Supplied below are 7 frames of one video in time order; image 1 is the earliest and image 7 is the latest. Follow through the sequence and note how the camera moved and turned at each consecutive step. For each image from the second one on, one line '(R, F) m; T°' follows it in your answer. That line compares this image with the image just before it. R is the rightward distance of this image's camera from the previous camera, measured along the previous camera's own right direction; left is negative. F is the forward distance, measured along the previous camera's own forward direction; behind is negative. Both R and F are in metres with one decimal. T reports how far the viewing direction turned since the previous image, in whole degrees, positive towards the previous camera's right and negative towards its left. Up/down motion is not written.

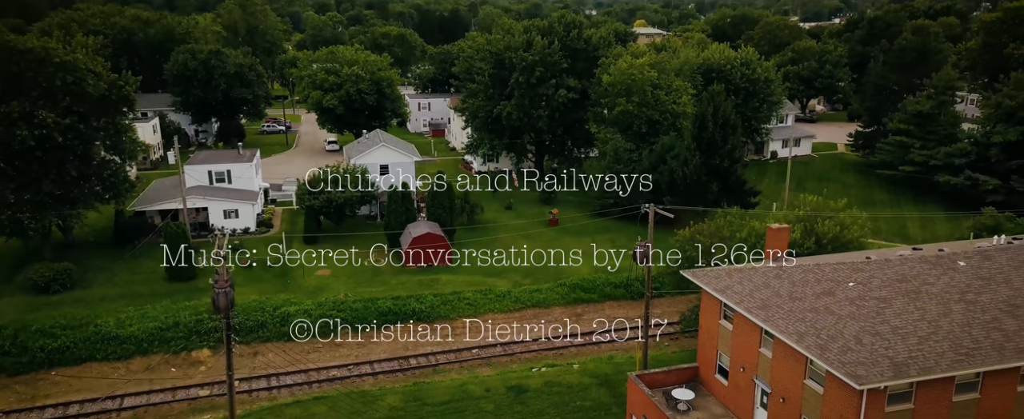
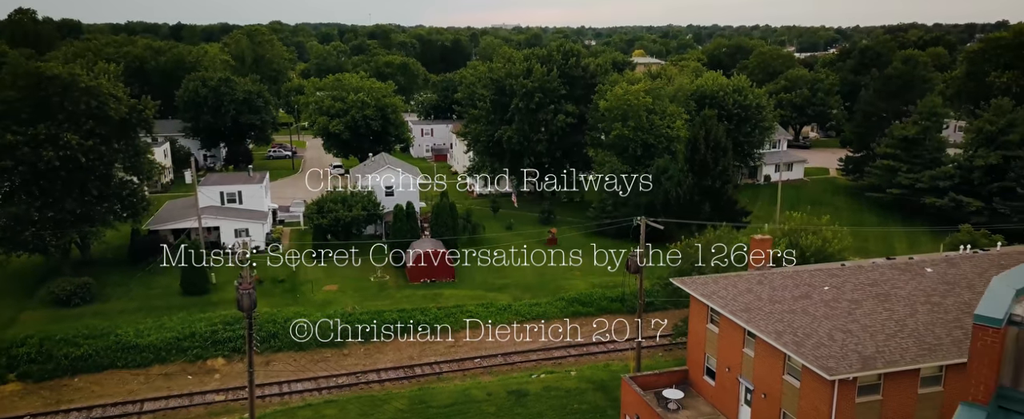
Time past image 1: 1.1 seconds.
(0.0, -1.4) m; 0°
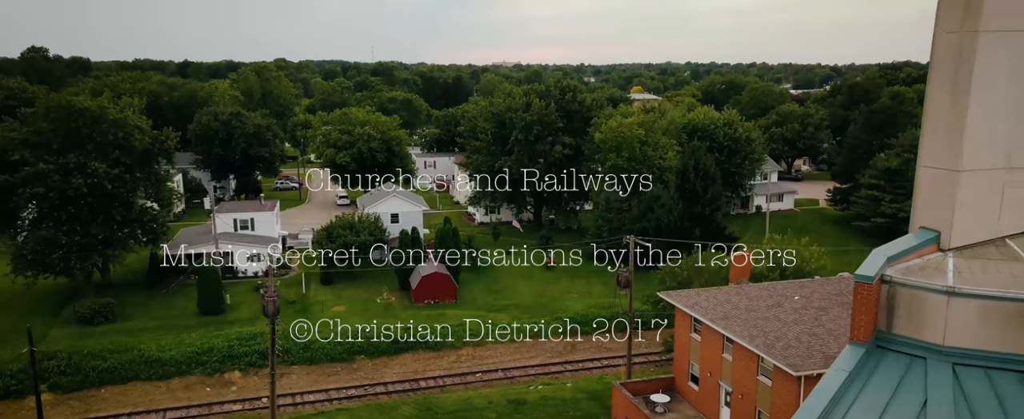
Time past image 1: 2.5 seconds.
(0.0, -1.8) m; 0°
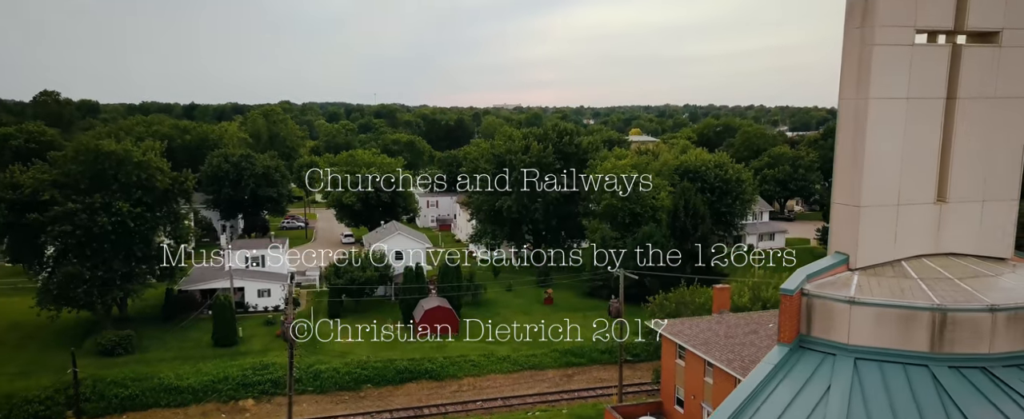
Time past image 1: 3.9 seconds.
(+0.1, -1.9) m; 0°
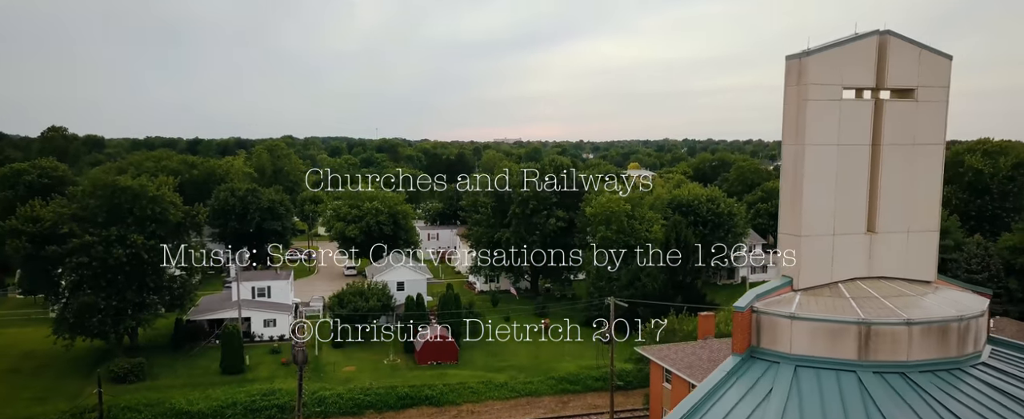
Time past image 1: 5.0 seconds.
(+0.1, -1.5) m; 0°
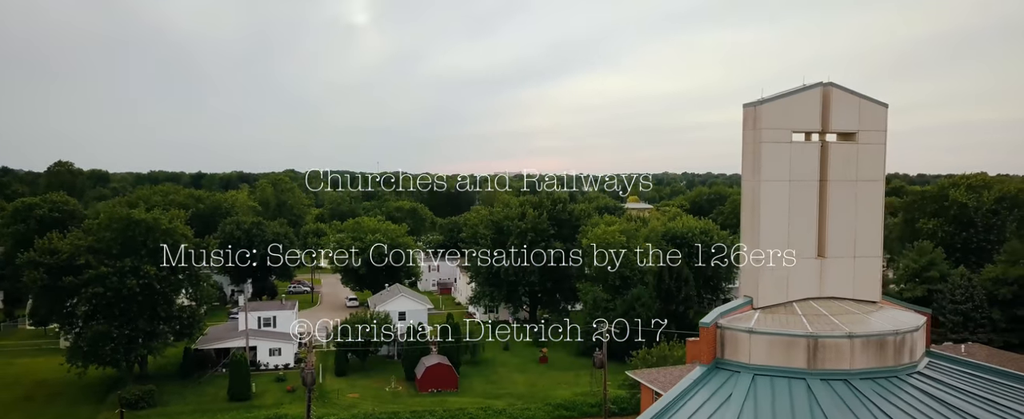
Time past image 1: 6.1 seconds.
(+0.1, -1.5) m; 0°
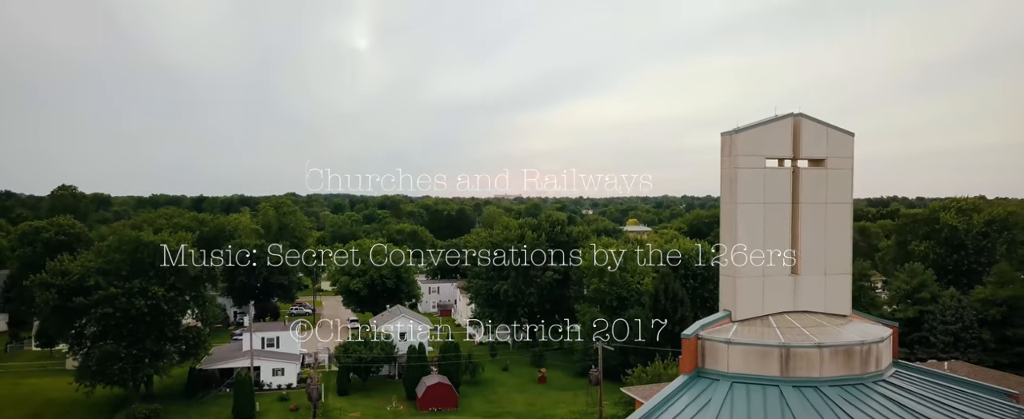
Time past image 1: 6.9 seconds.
(+0.1, -1.0) m; 0°
